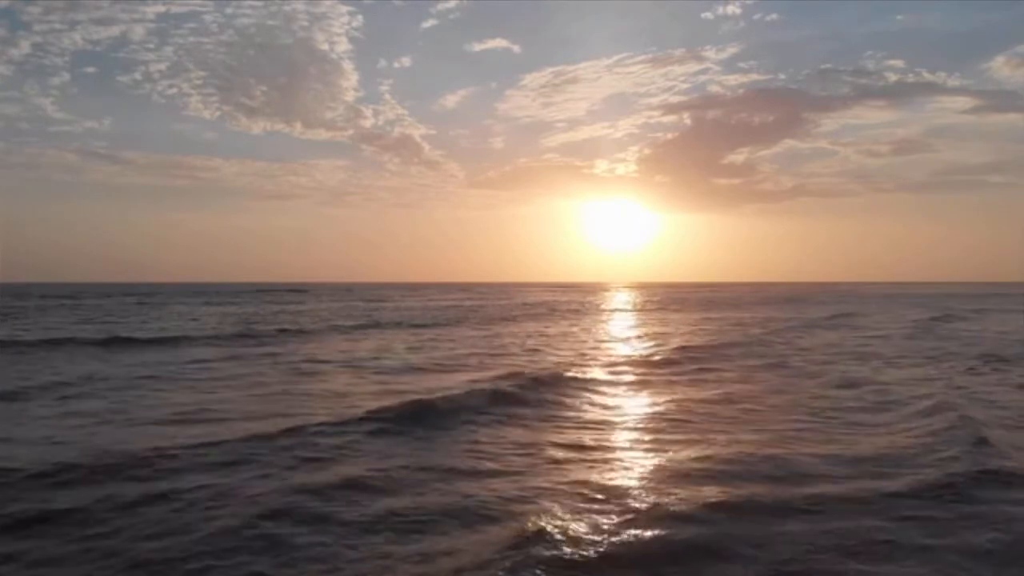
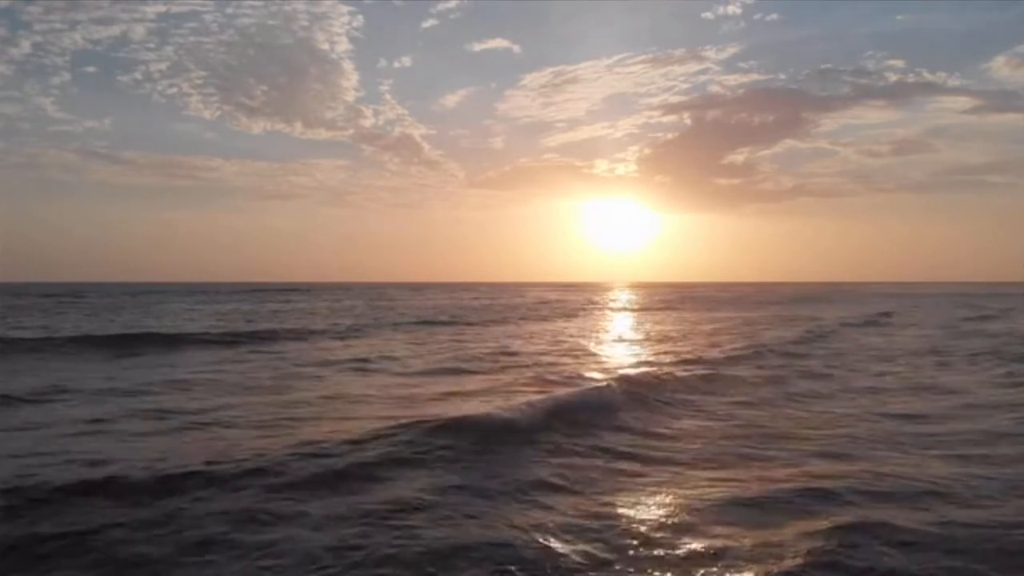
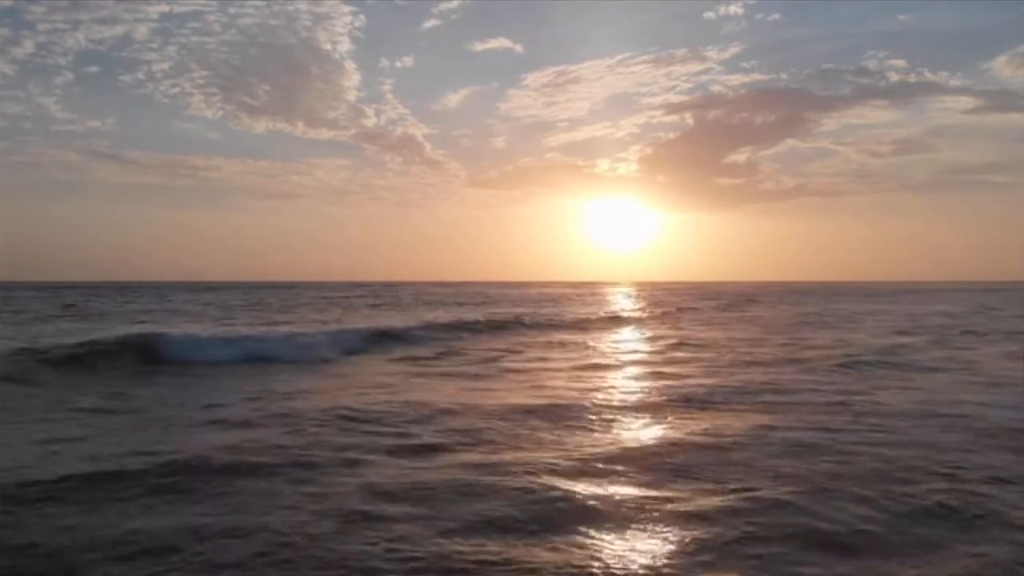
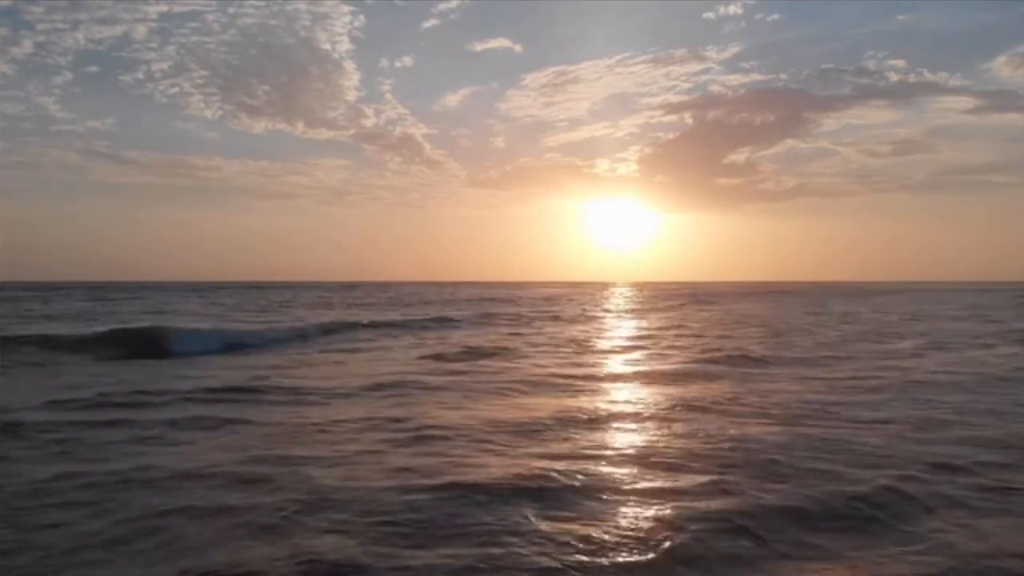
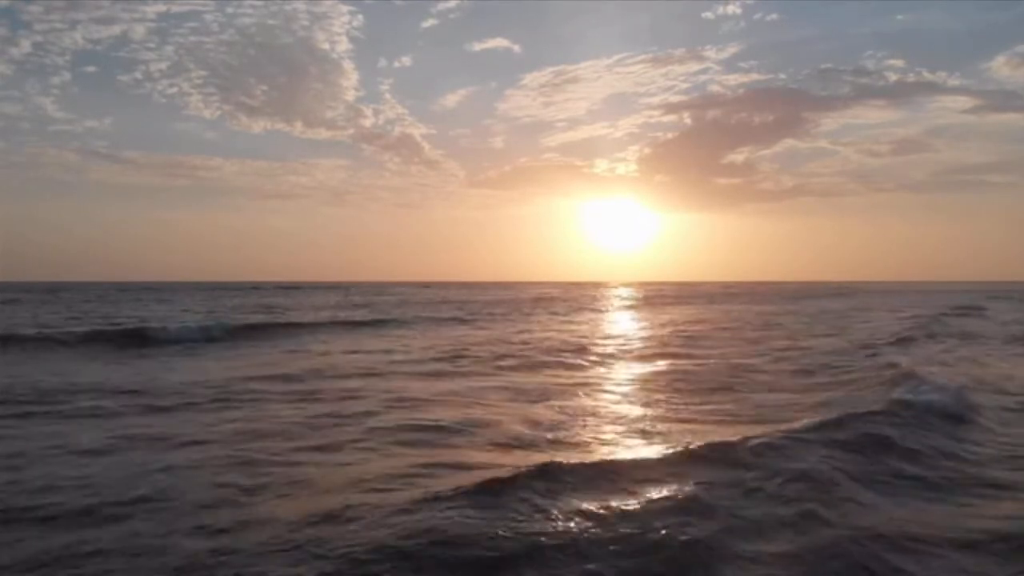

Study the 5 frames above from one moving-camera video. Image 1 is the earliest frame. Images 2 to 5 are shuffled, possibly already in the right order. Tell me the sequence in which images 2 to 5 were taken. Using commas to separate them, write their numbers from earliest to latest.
2, 5, 4, 3
